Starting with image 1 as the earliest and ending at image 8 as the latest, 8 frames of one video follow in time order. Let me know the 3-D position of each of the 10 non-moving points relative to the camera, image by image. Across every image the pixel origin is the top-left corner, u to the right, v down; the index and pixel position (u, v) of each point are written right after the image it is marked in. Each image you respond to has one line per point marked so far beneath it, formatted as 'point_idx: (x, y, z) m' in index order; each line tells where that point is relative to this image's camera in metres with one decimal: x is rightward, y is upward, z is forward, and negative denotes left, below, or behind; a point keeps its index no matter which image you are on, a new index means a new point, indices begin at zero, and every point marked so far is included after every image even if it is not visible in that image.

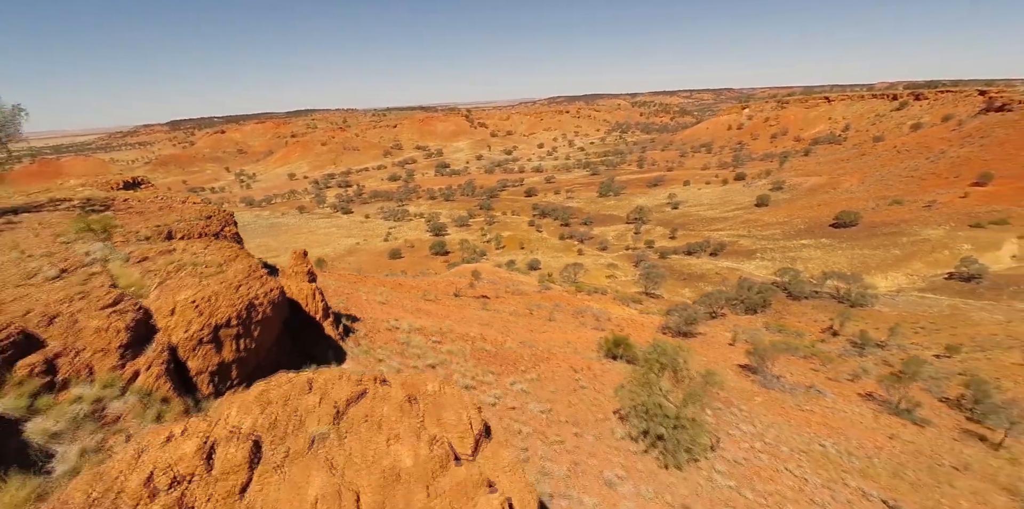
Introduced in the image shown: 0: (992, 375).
0: (+20.9, -5.4, +18.5) m
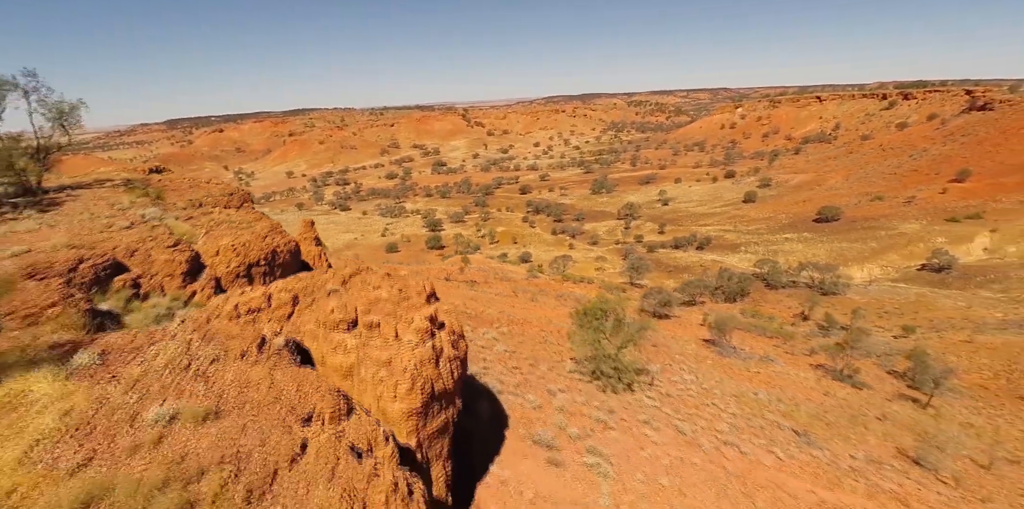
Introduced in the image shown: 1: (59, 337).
0: (+20.3, -4.7, +20.2) m
1: (-4.0, -0.6, +3.6) m
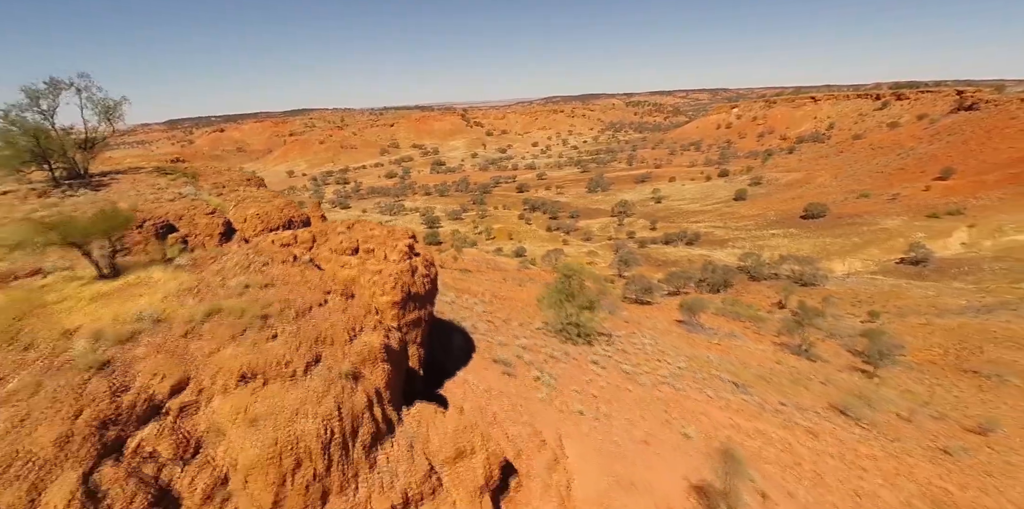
0: (+19.7, -4.1, +21.8) m
1: (-4.6, +0.1, +5.1) m
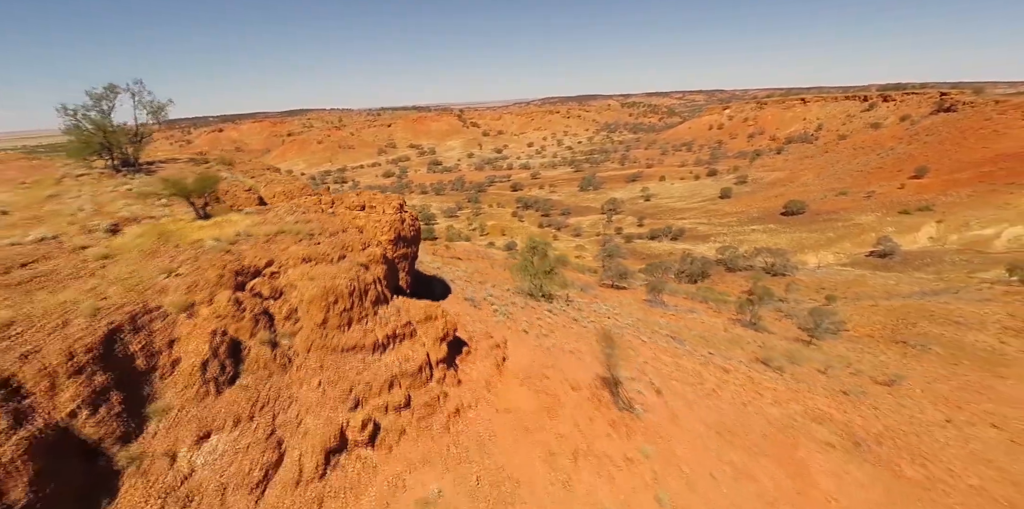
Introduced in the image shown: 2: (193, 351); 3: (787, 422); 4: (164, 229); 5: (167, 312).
0: (+18.9, -3.4, +24.2) m
1: (-5.3, +0.8, +7.4) m
2: (-3.0, -0.9, +4.1) m
3: (+6.3, -3.8, +9.8) m
4: (-4.9, +0.4, +6.2) m
5: (-3.3, -0.5, +4.3) m
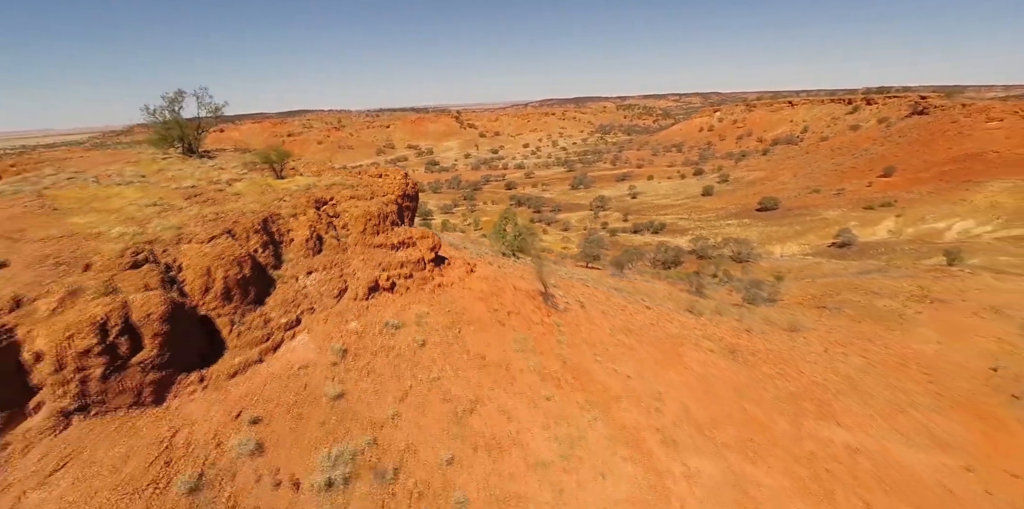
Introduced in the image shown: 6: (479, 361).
0: (+17.9, -2.2, +28.1) m
1: (-6.2, +2.1, +11.1) m
2: (-3.9, +0.3, +7.8) m
3: (+5.4, -2.6, +13.6) m
4: (-5.8, +1.7, +10.0) m
5: (-4.2, +0.8, +8.0) m
6: (-0.6, -1.9, +7.6) m
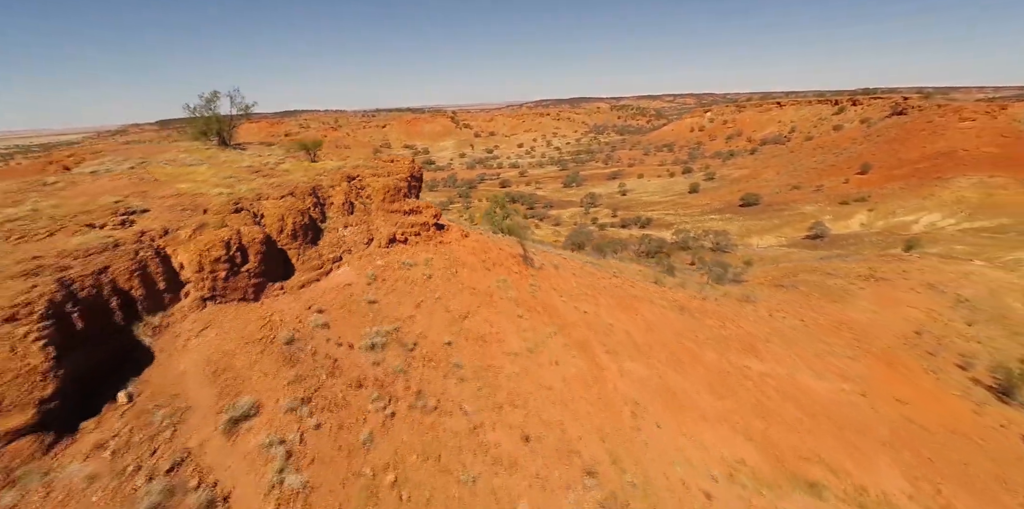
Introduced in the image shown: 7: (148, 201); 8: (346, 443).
0: (+17.3, -1.2, +31.0) m
1: (-6.6, +3.1, +13.8) m
2: (-4.3, +1.3, +10.5) m
3: (+4.9, -1.6, +16.4) m
4: (-6.2, +2.7, +12.7) m
5: (-4.6, +1.8, +10.7) m
6: (-1.0, -0.9, +10.3) m
7: (-7.4, +1.1, +8.8) m
8: (-2.4, -2.7, +6.2) m
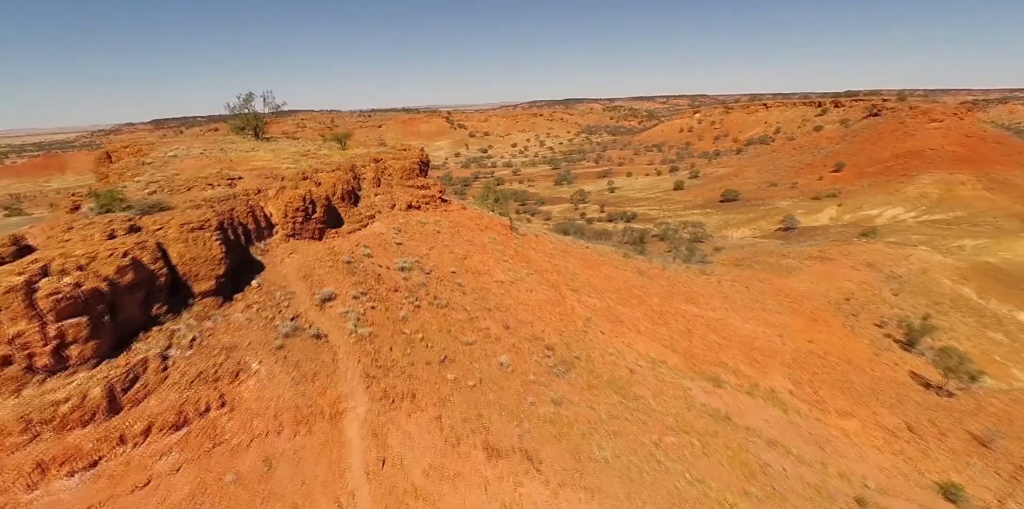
0: (+16.6, 0.0, +34.8) m
1: (-7.1, +4.3, +17.4) m
2: (-4.7, +2.6, +14.1) m
3: (+4.5, -0.3, +20.0) m
4: (-6.6, +3.9, +16.2) m
5: (-5.0, +3.0, +14.3) m
6: (-1.4, +0.4, +13.9) m
7: (-7.8, +2.3, +12.3) m
8: (-2.7, -1.4, +9.8) m
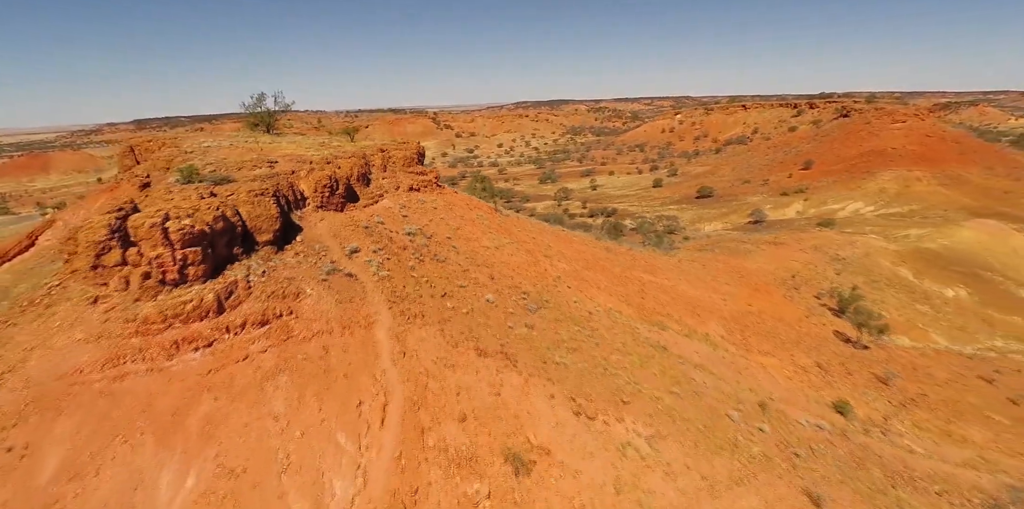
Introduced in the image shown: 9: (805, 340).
0: (+15.5, +1.1, +38.2) m
1: (-7.8, +5.3, +20.2) m
2: (-5.3, +3.7, +17.0) m
3: (+3.7, +0.8, +23.1) m
4: (-7.3, +5.0, +19.0) m
5: (-5.7, +4.1, +17.1) m
6: (-2.0, +1.5, +16.9) m
7: (-8.4, +3.4, +15.1) m
8: (-3.2, -0.3, +12.7) m
9: (+13.4, -3.9, +19.6) m
